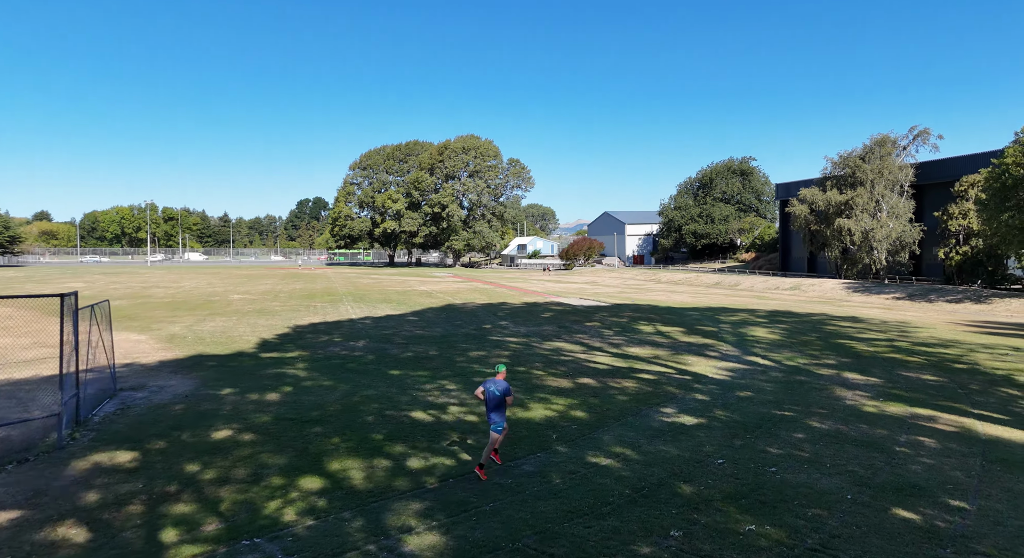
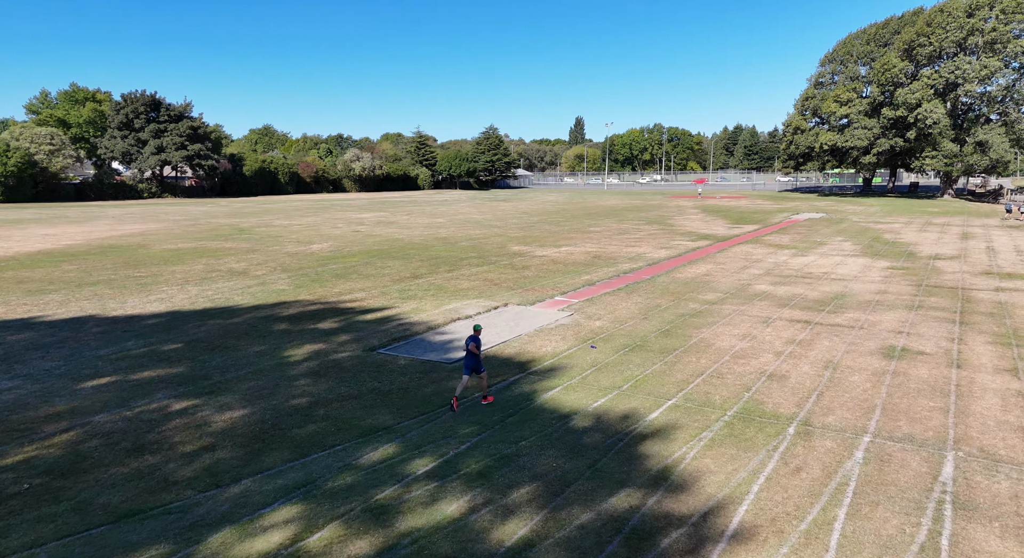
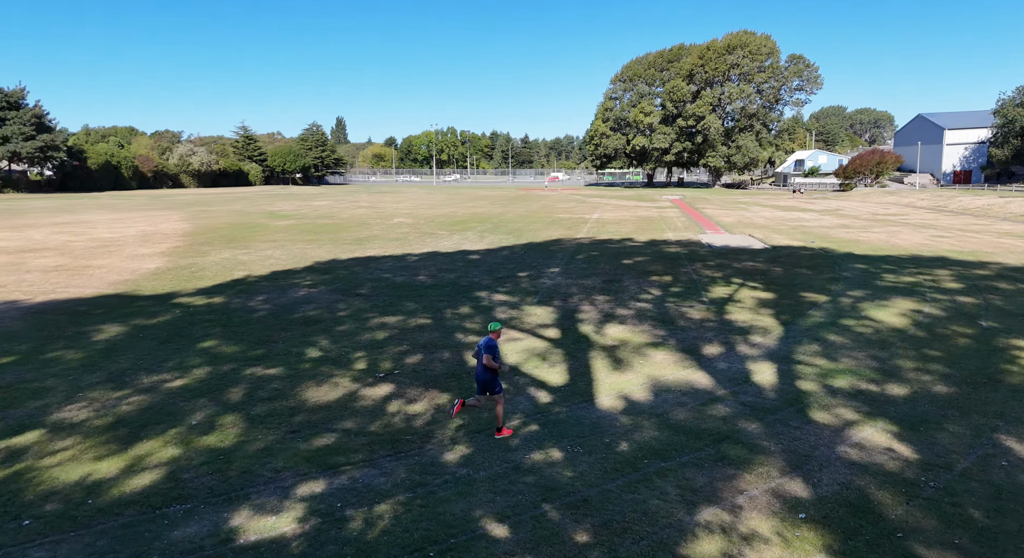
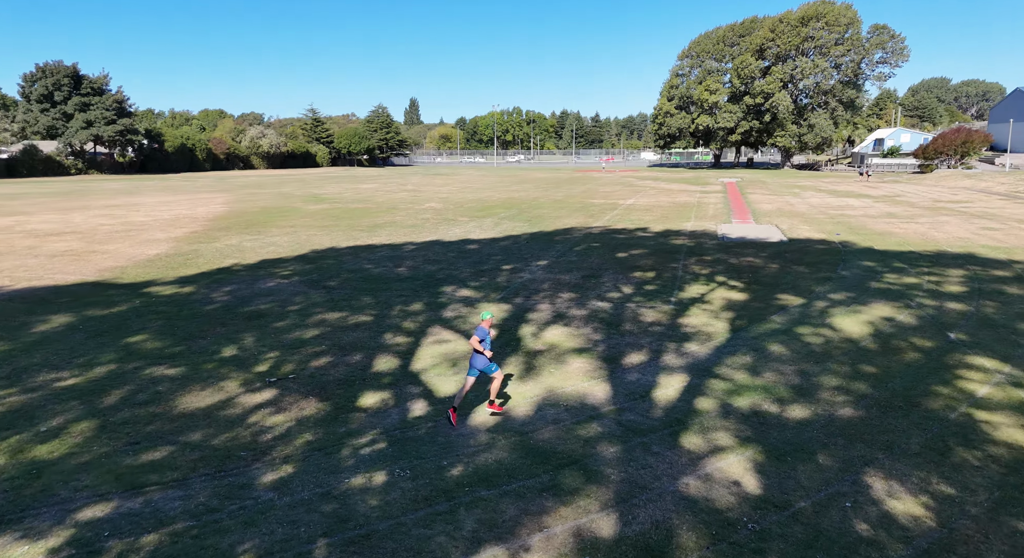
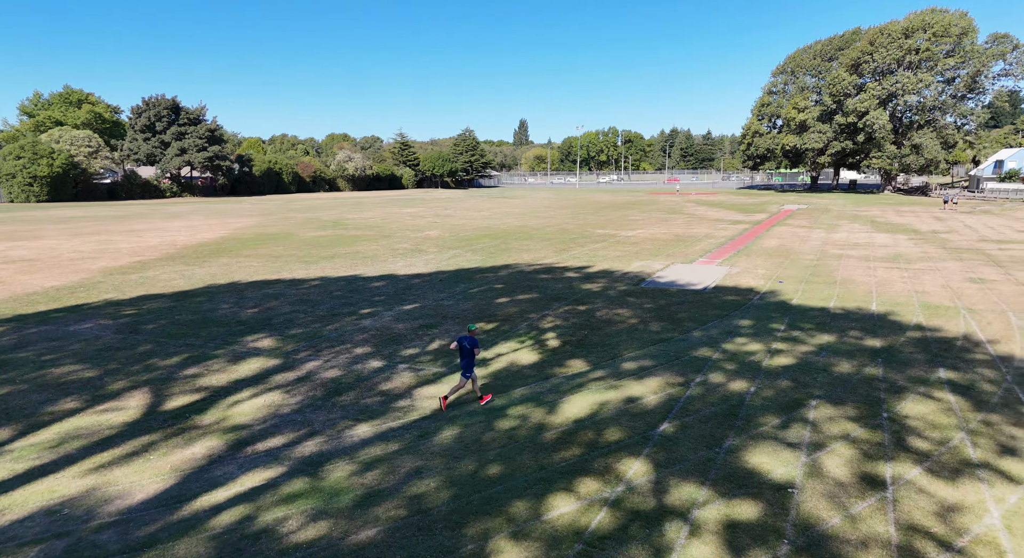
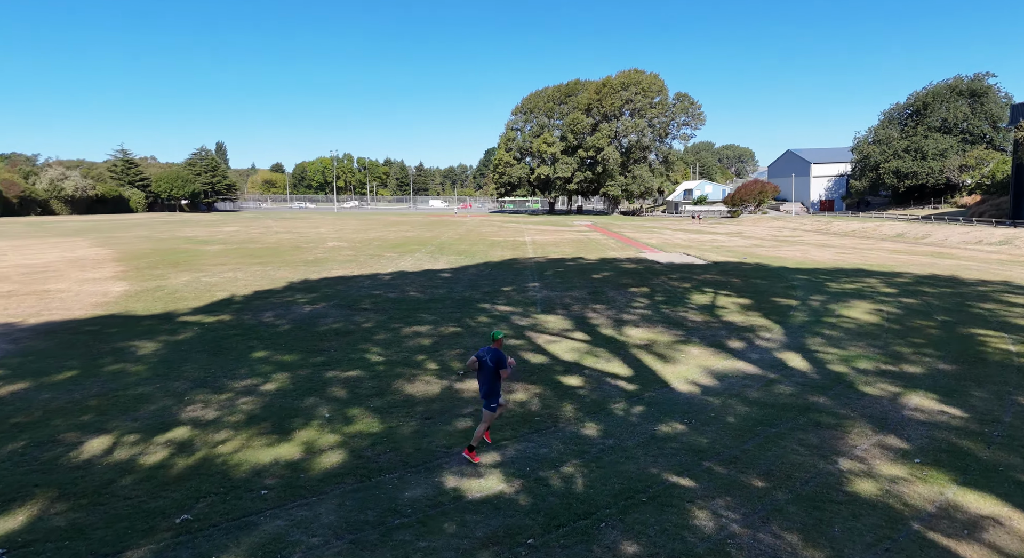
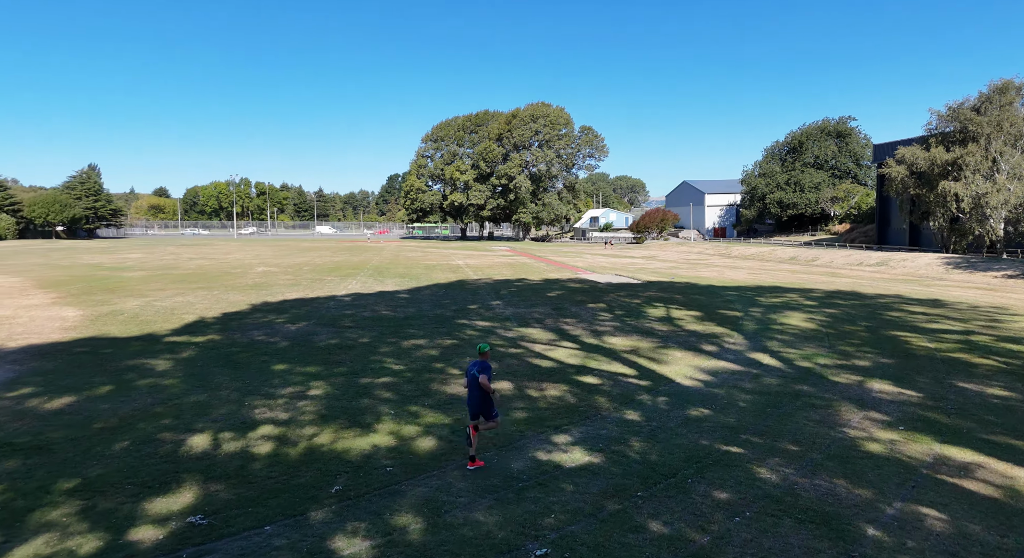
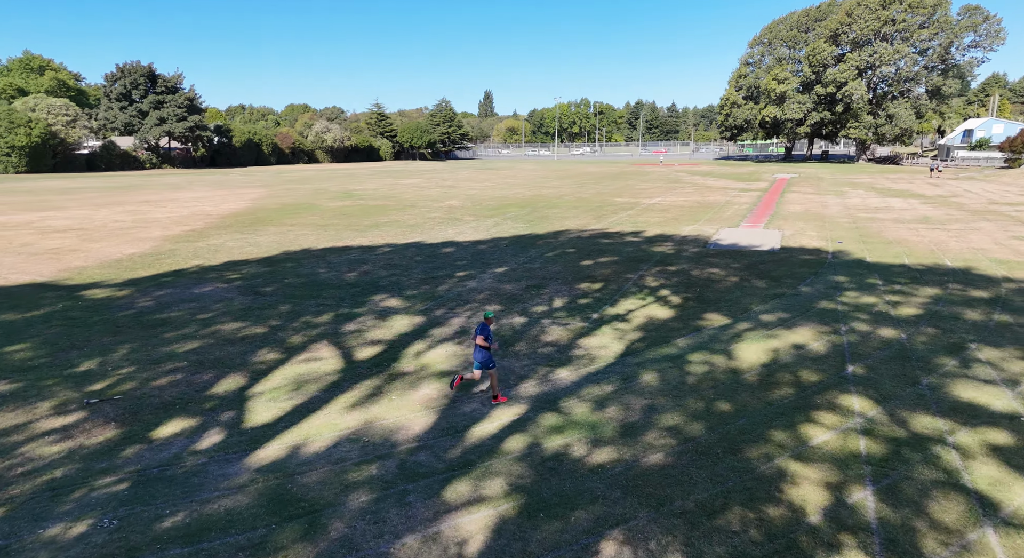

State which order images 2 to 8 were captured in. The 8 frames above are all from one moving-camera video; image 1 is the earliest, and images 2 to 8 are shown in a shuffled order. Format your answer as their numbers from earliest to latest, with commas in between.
7, 6, 3, 4, 8, 5, 2
